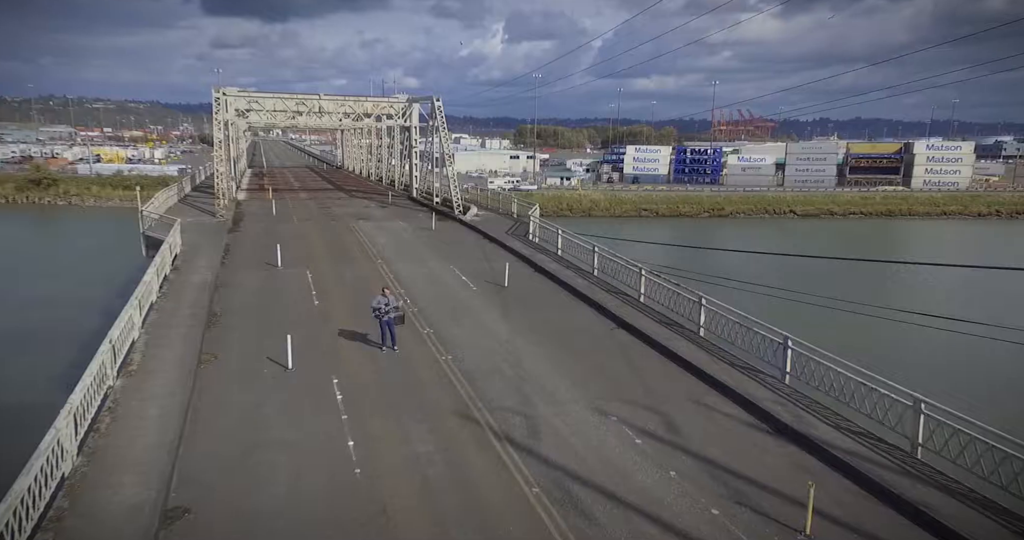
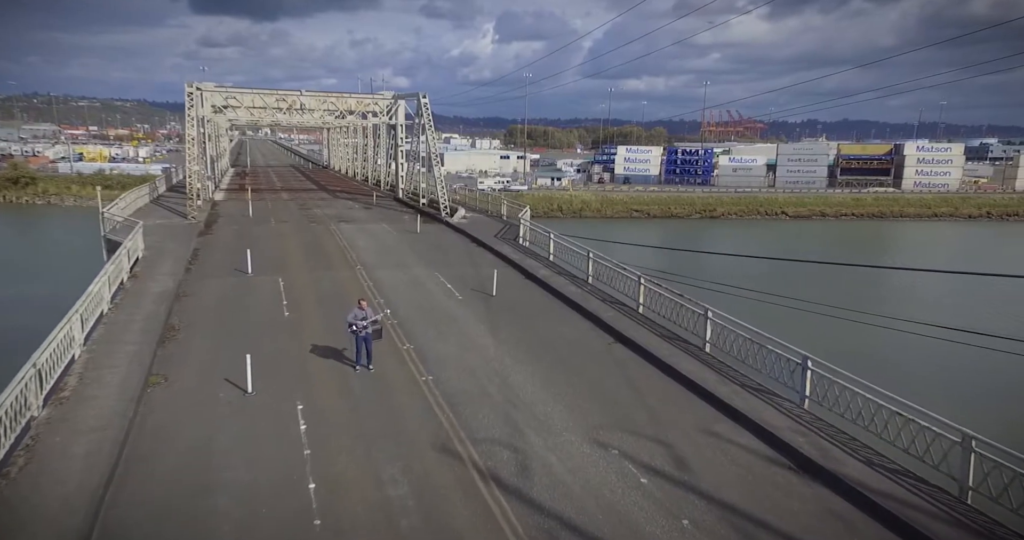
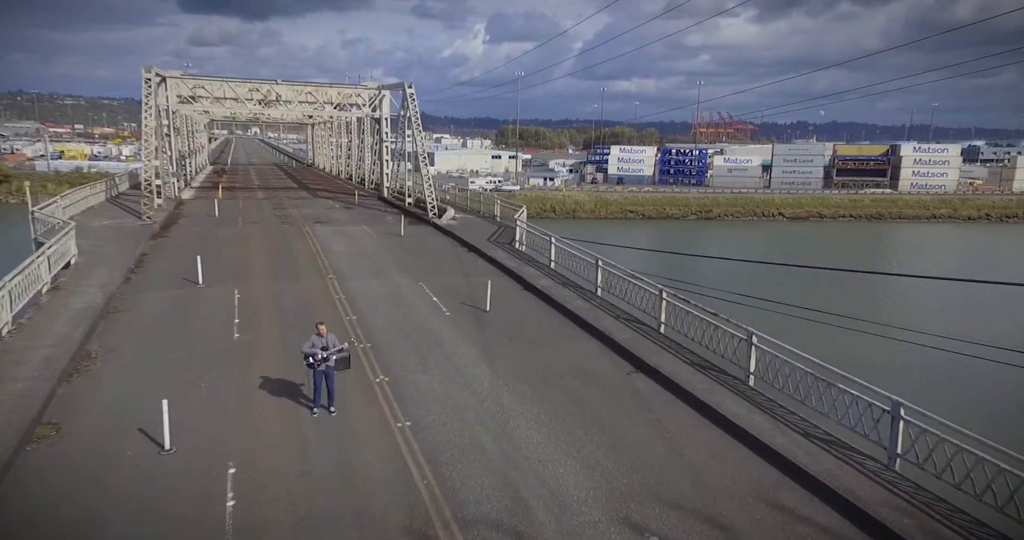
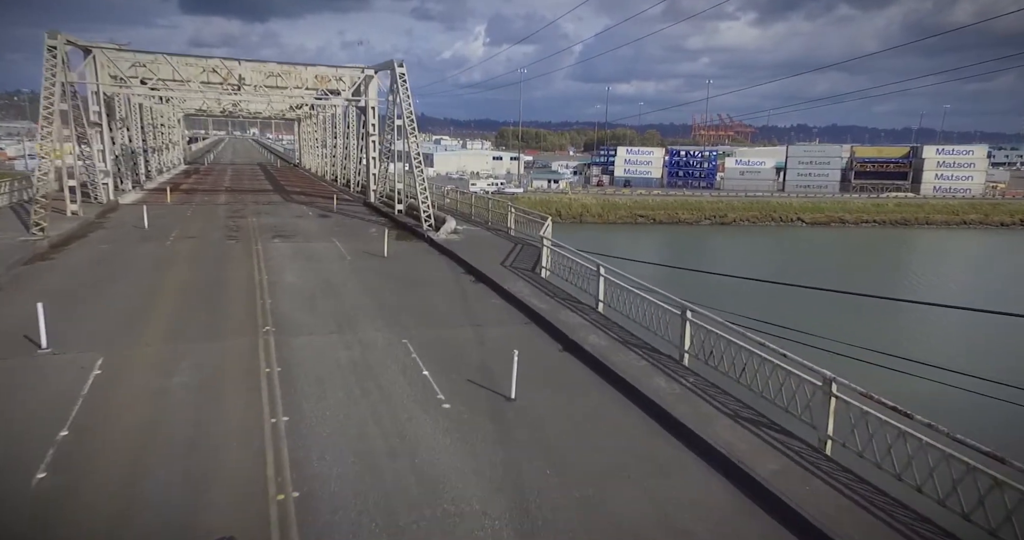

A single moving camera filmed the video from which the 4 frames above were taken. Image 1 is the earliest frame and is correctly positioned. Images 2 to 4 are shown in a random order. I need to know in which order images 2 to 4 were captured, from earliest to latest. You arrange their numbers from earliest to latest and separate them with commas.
2, 3, 4
